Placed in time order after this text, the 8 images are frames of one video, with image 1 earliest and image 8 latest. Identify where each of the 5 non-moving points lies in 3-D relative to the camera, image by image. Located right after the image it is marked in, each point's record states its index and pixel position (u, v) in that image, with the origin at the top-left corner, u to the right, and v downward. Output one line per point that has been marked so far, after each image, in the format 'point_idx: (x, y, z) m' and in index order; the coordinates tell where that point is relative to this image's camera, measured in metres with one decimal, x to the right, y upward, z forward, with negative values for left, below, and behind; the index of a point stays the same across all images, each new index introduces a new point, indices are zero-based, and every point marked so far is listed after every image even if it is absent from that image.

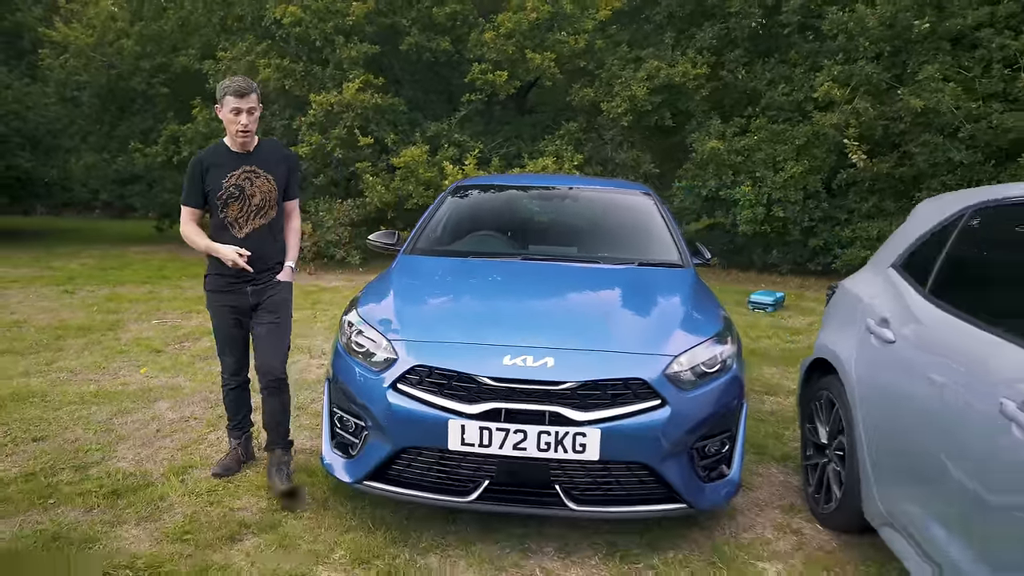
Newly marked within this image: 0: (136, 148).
0: (-6.4, +2.4, +13.7) m
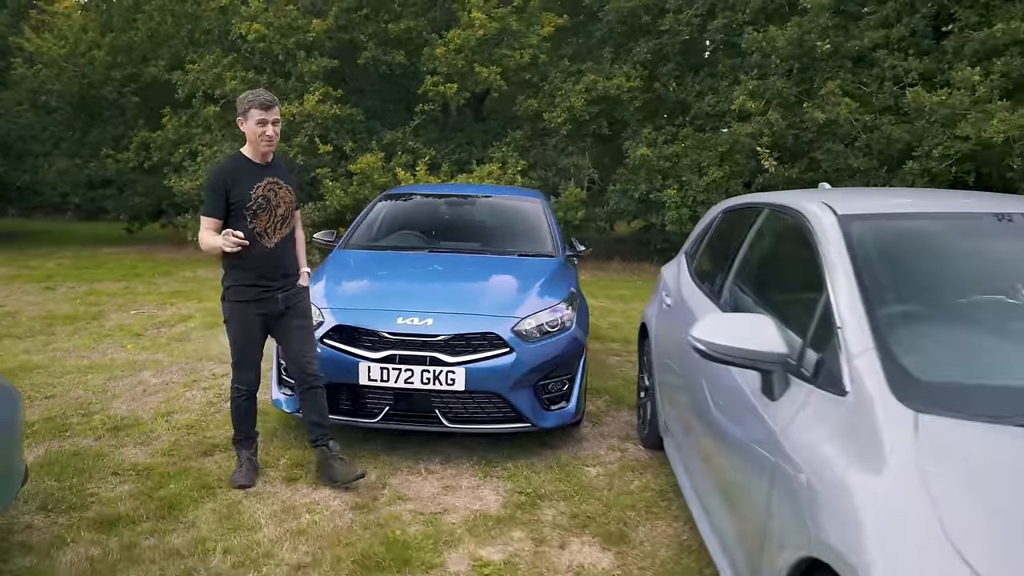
0: (-7.2, +2.4, +14.4) m
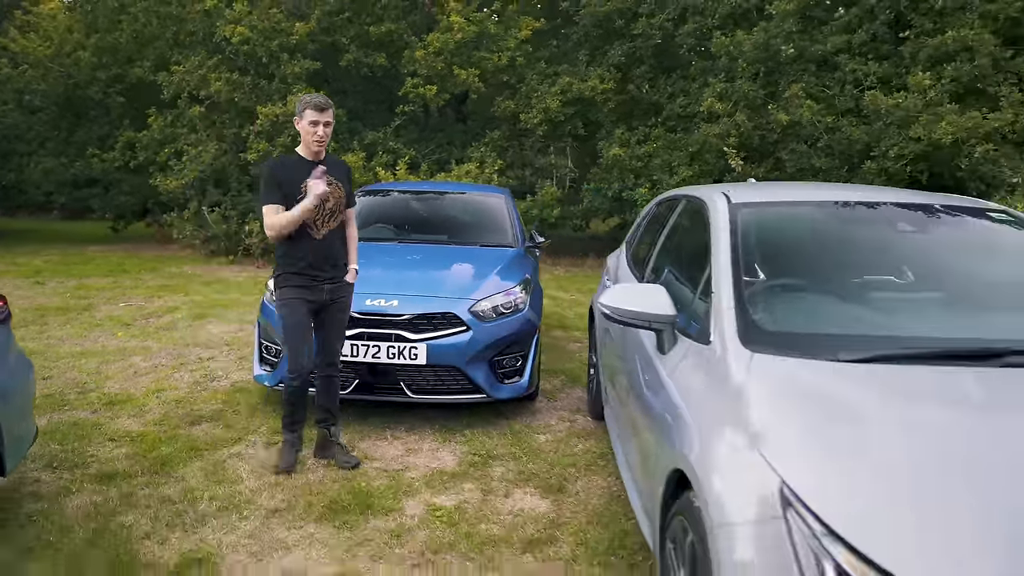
0: (-7.6, +2.4, +14.7) m
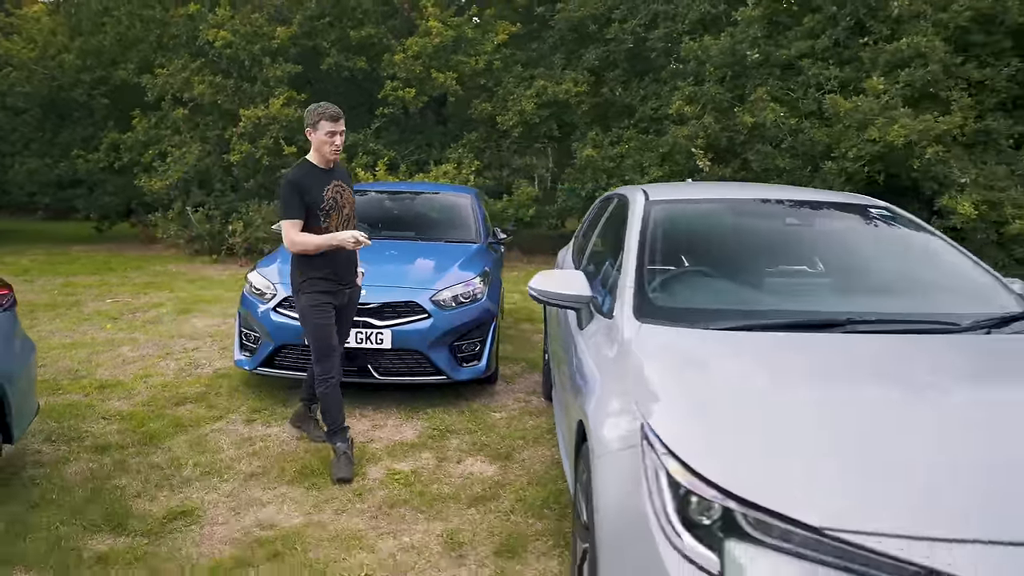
0: (-8.0, +2.5, +15.0) m
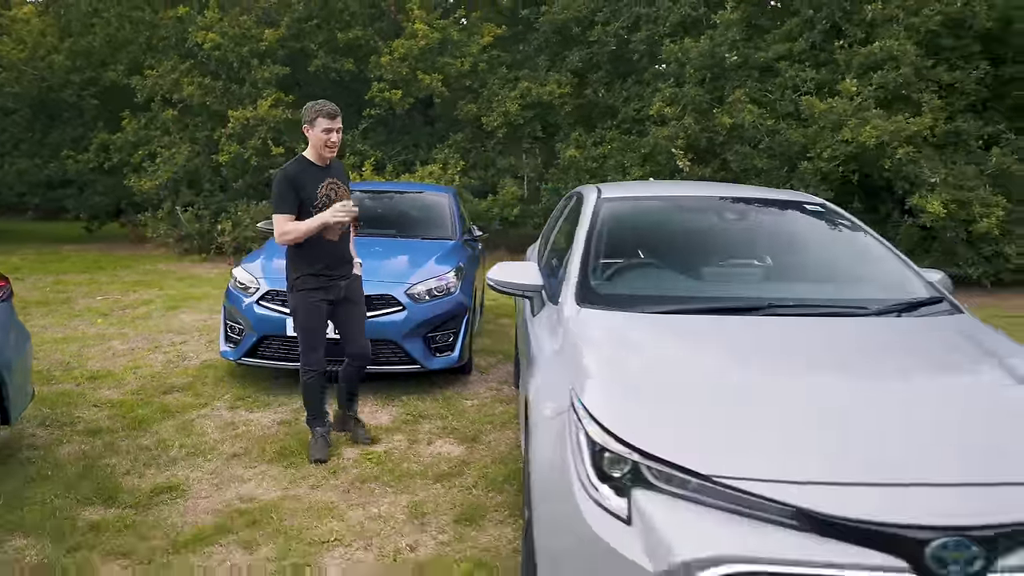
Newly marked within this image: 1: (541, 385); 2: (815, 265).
0: (-8.3, +2.5, +15.1) m
1: (+0.1, -0.3, +2.3) m
2: (+1.1, +0.1, +2.9) m
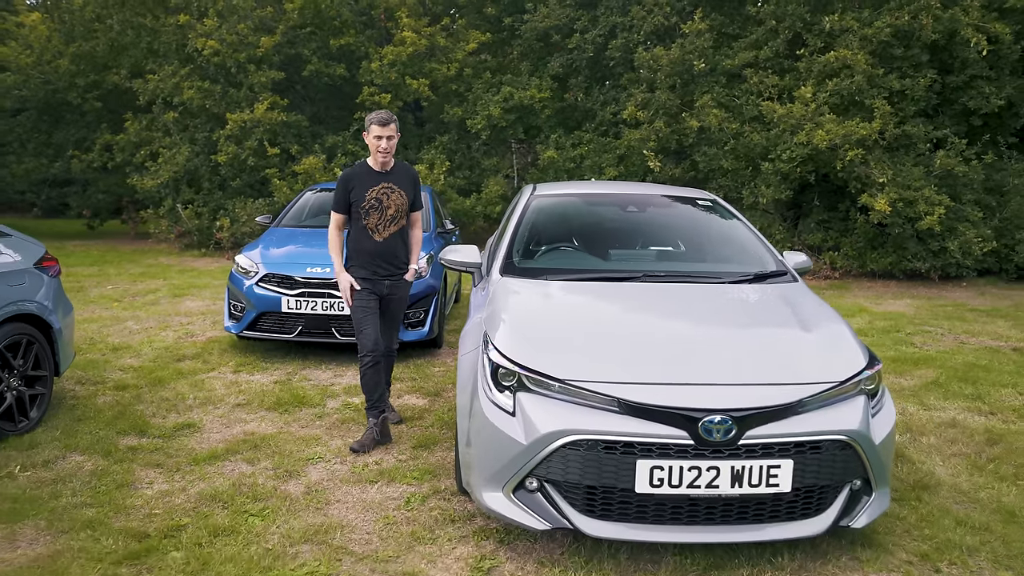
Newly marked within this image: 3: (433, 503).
0: (-8.6, +2.6, +15.9) m
1: (-0.2, -0.2, +3.1) m
2: (+0.8, +0.2, +3.7) m
3: (-0.3, -0.8, +2.9) m
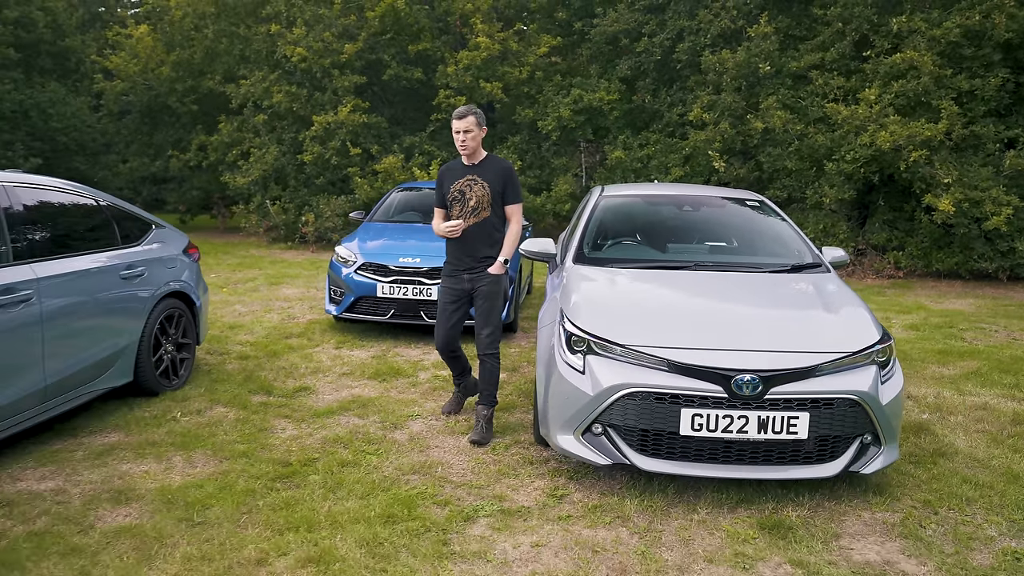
0: (-7.2, +2.8, +17.1) m
1: (+0.2, -0.1, +3.7) m
2: (+1.2, +0.2, +4.2) m
3: (0.0, -0.7, +3.5) m
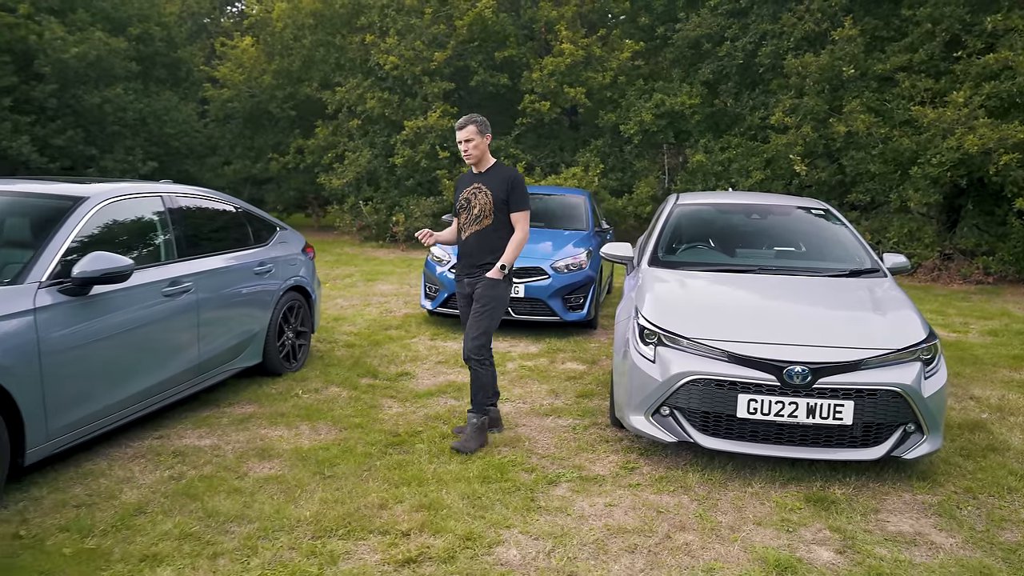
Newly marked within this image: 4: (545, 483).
0: (-5.4, +2.9, +18.2) m
1: (+0.6, -0.1, +4.2) m
2: (+1.7, +0.2, +4.6) m
3: (+0.4, -0.7, +4.0) m
4: (+0.1, -0.8, +3.2) m
